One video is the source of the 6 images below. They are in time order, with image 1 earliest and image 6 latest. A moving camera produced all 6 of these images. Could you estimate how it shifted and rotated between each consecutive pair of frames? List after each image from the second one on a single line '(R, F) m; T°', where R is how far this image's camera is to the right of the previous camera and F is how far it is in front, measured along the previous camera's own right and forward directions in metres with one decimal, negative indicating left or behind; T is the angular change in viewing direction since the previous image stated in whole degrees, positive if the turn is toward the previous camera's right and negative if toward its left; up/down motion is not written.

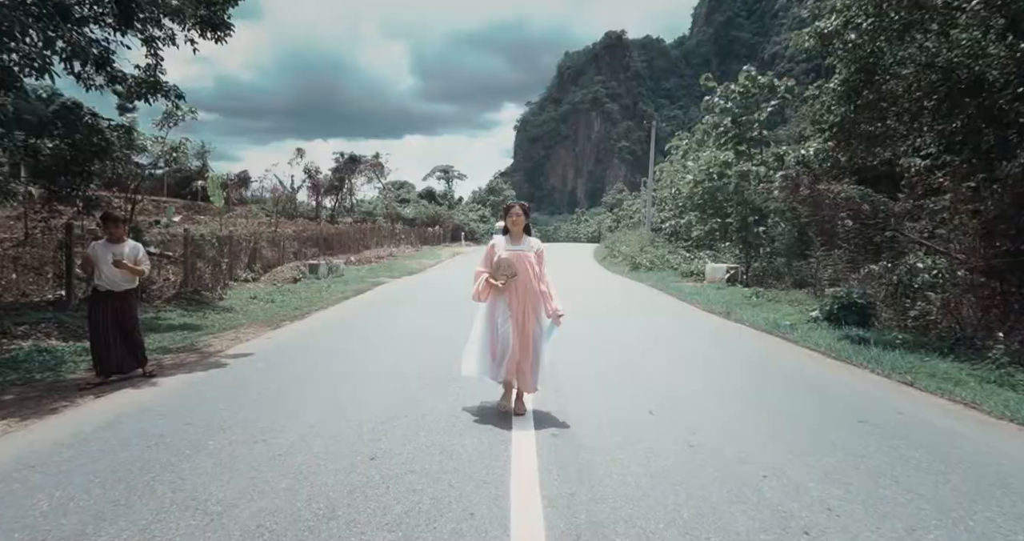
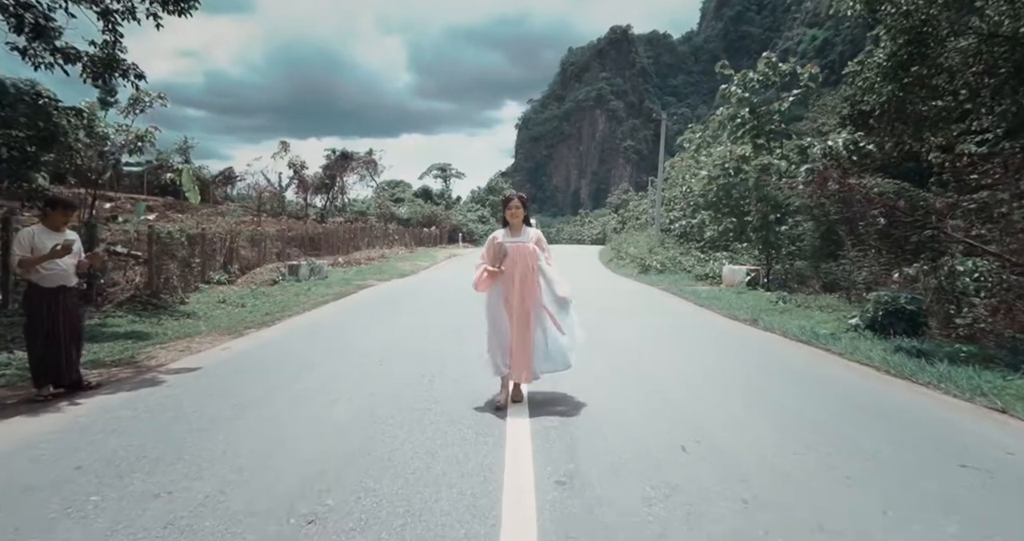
(+0.1, +1.2) m; 0°
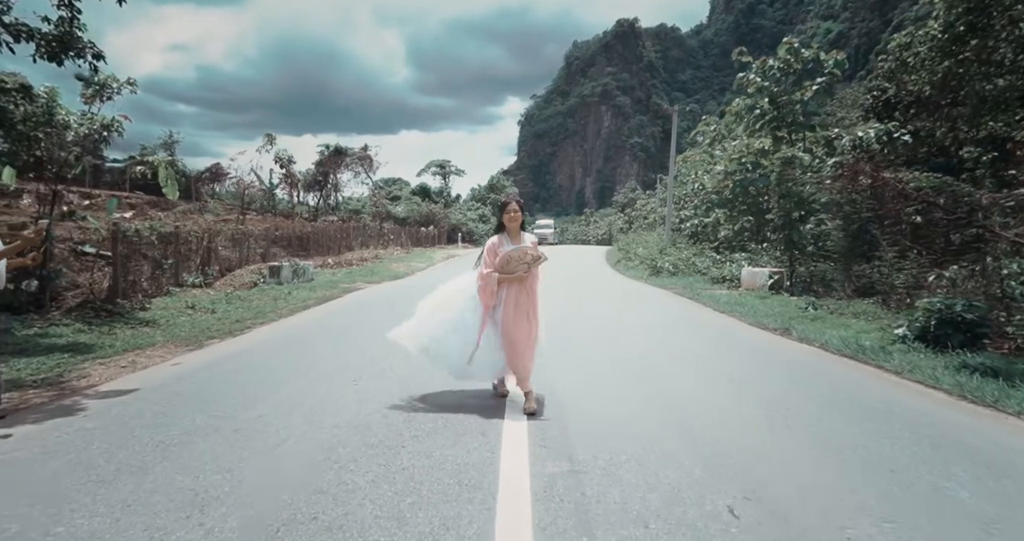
(+0.1, +1.0) m; 0°
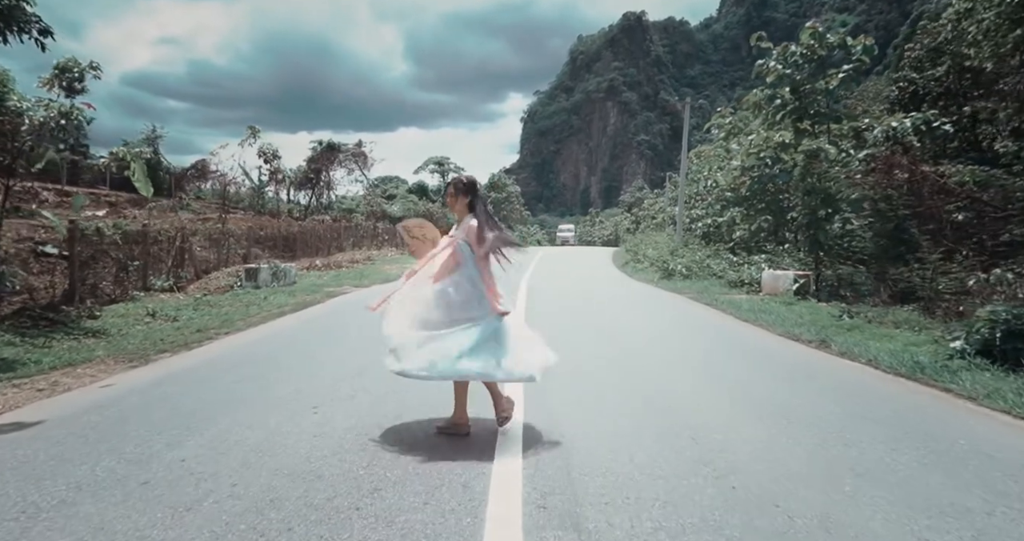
(+0.1, +1.0) m; 0°
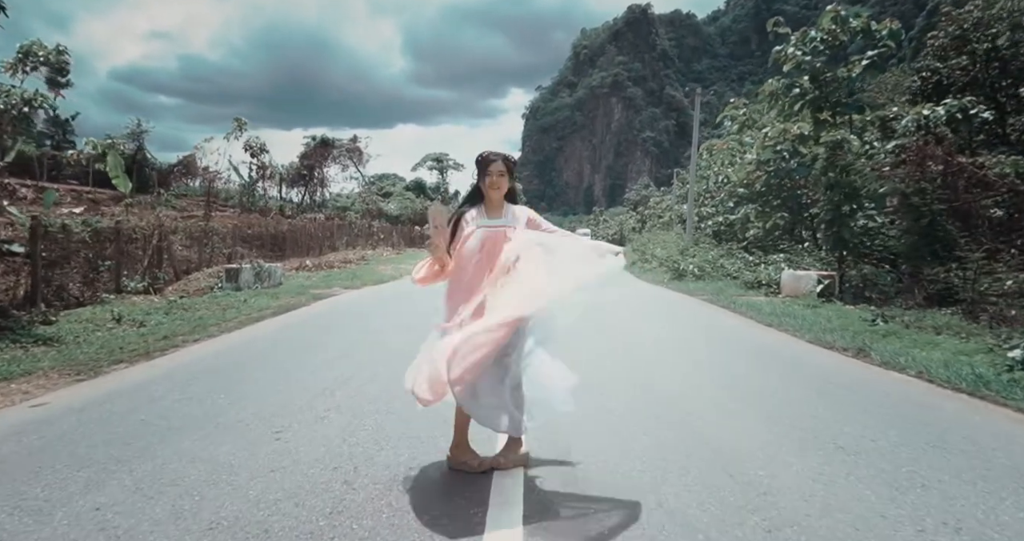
(0.0, +0.8) m; 0°
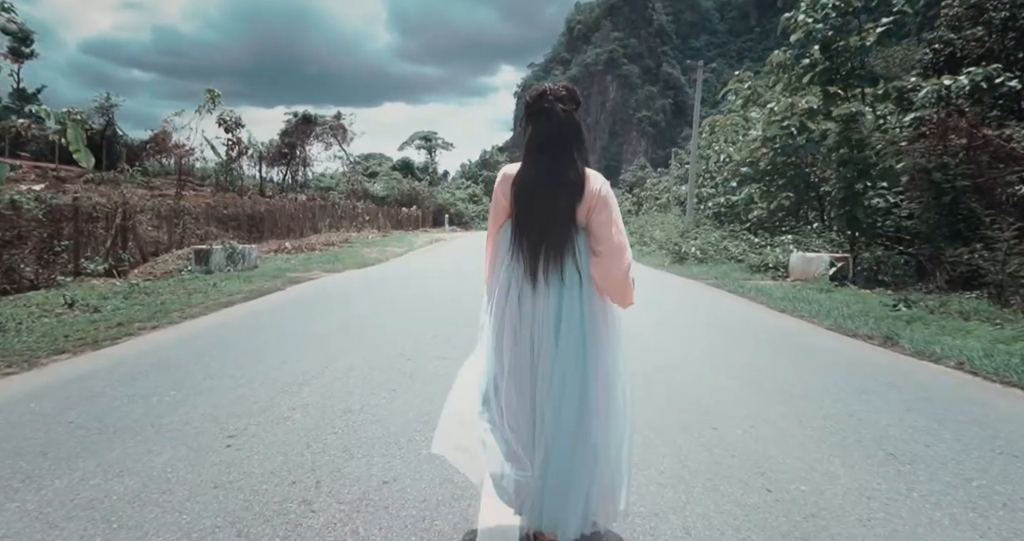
(0.0, +0.7) m; +1°
